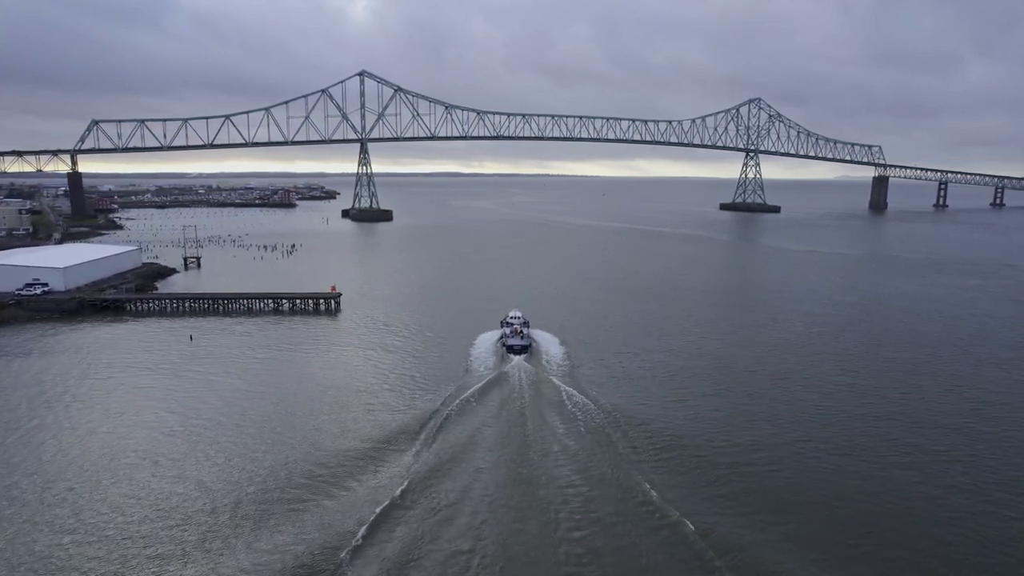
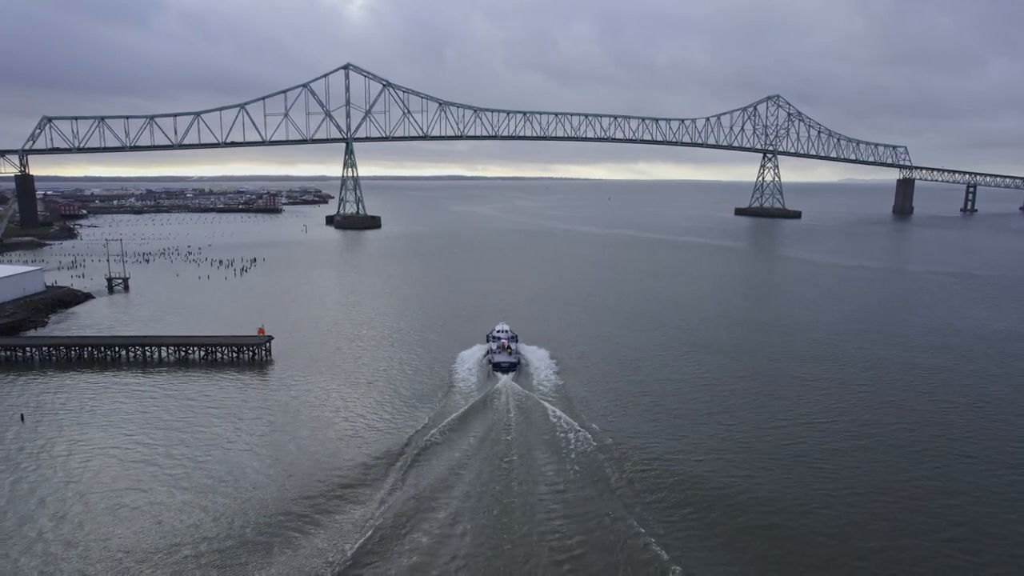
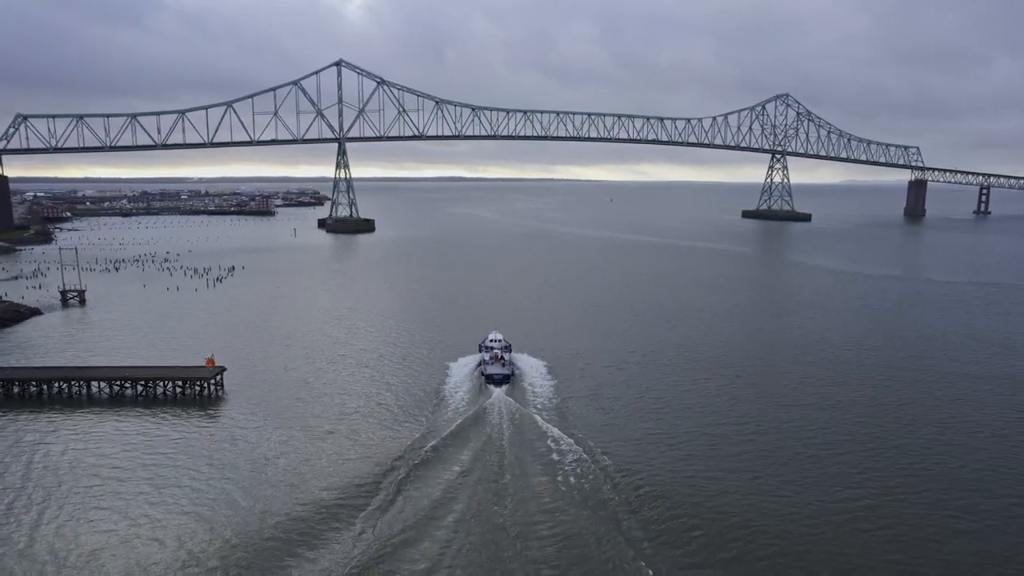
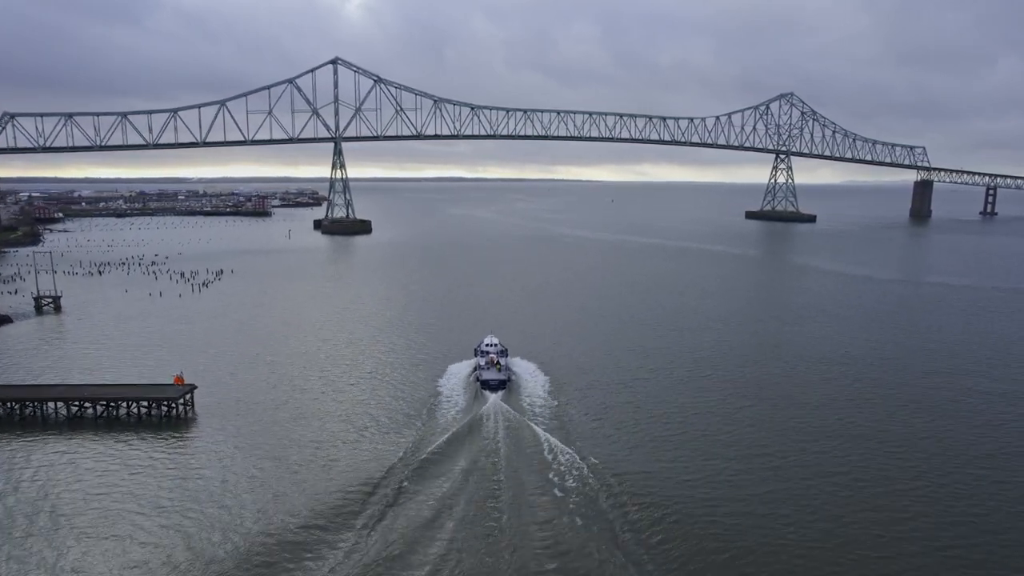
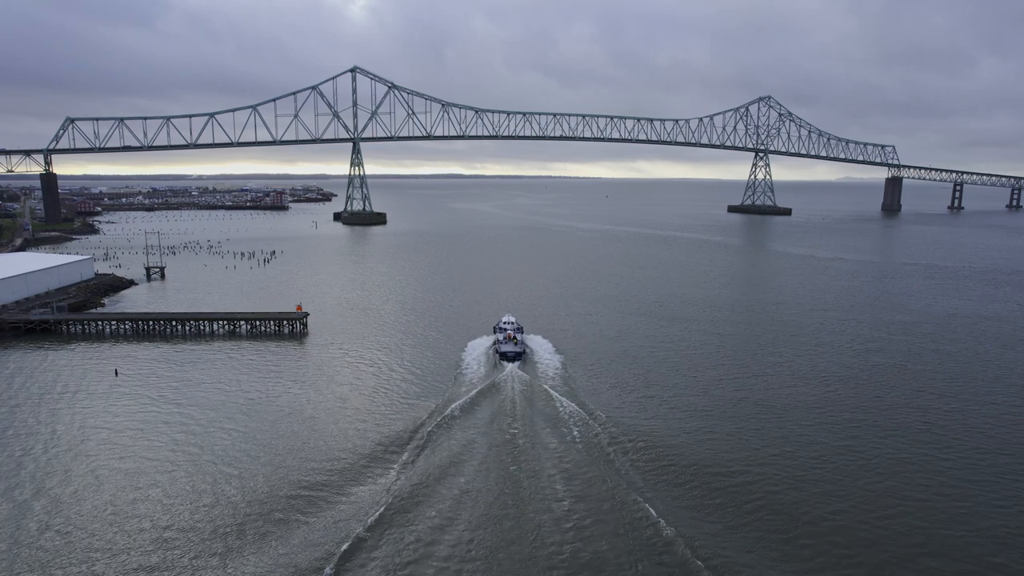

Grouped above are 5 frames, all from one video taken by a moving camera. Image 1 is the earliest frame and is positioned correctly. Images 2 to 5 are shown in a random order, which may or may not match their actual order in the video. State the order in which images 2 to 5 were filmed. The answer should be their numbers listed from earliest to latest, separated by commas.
5, 2, 3, 4
